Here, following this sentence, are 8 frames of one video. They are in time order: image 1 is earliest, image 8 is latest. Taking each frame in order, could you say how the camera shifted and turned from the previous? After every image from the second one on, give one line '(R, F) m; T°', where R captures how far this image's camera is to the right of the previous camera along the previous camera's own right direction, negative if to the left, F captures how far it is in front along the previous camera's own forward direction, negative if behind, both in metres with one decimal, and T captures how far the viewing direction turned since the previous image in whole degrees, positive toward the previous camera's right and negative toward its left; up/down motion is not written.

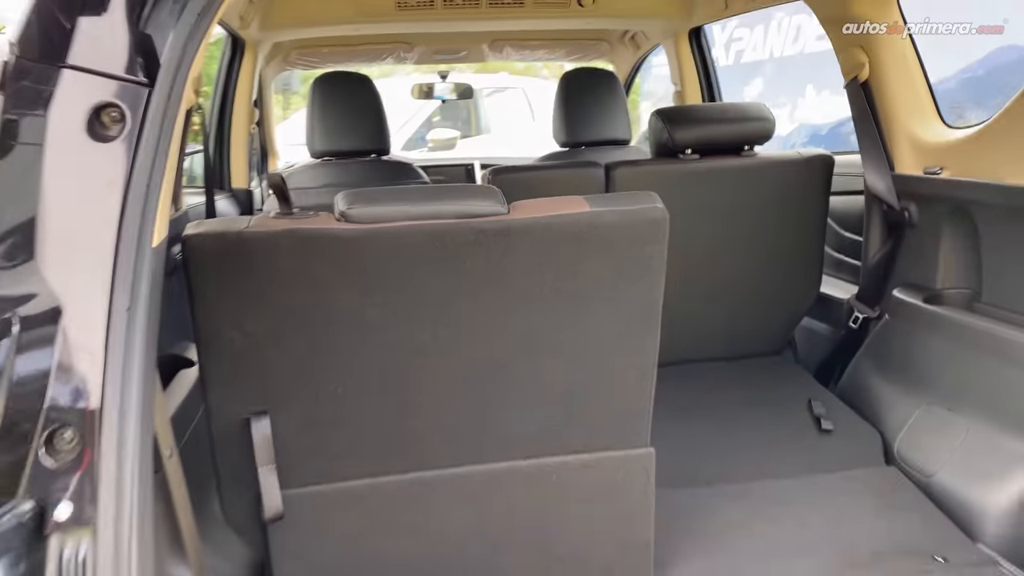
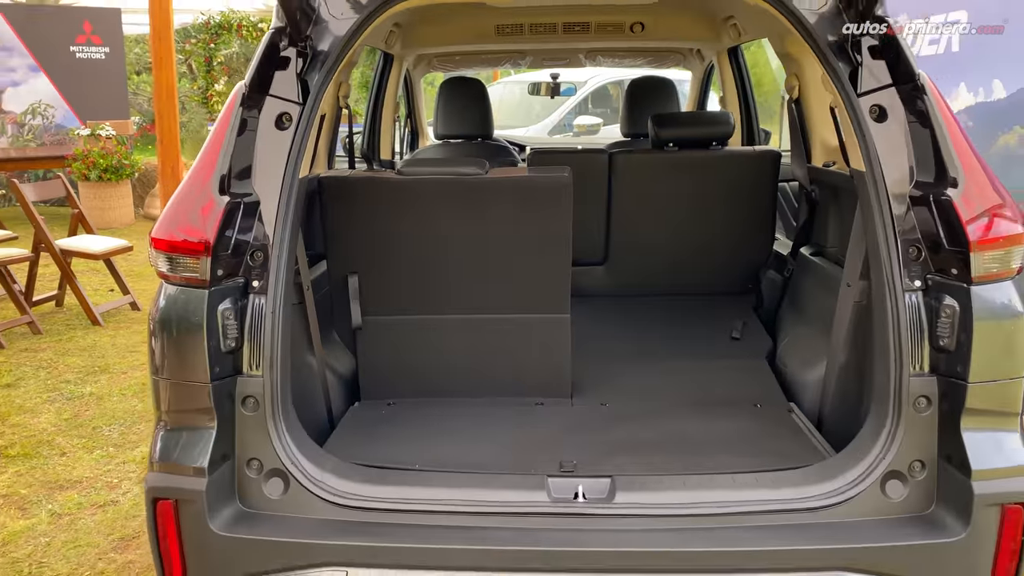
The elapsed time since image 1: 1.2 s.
(+0.4, -0.8) m; -12°
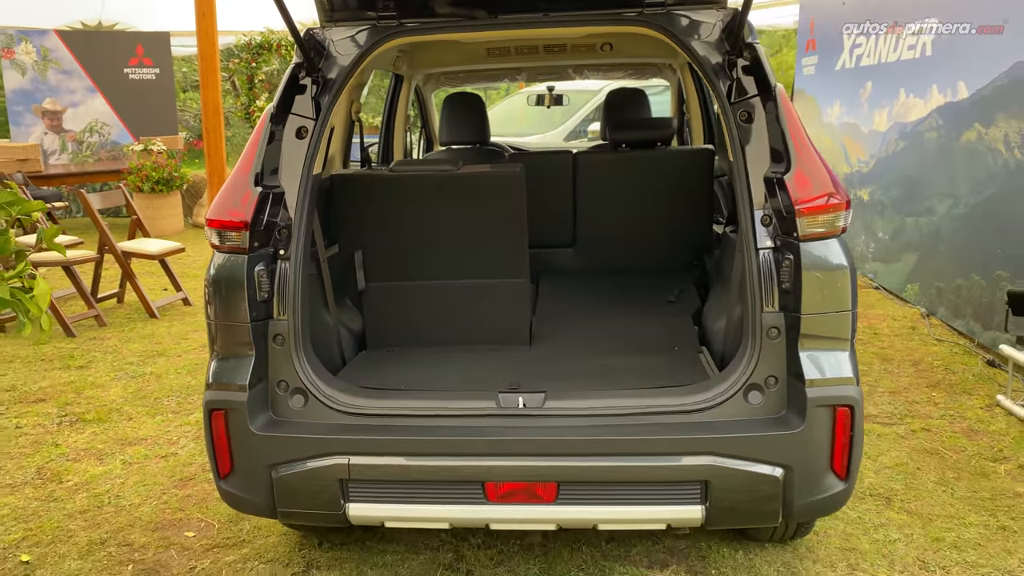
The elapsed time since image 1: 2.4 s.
(+0.2, -0.6) m; -3°
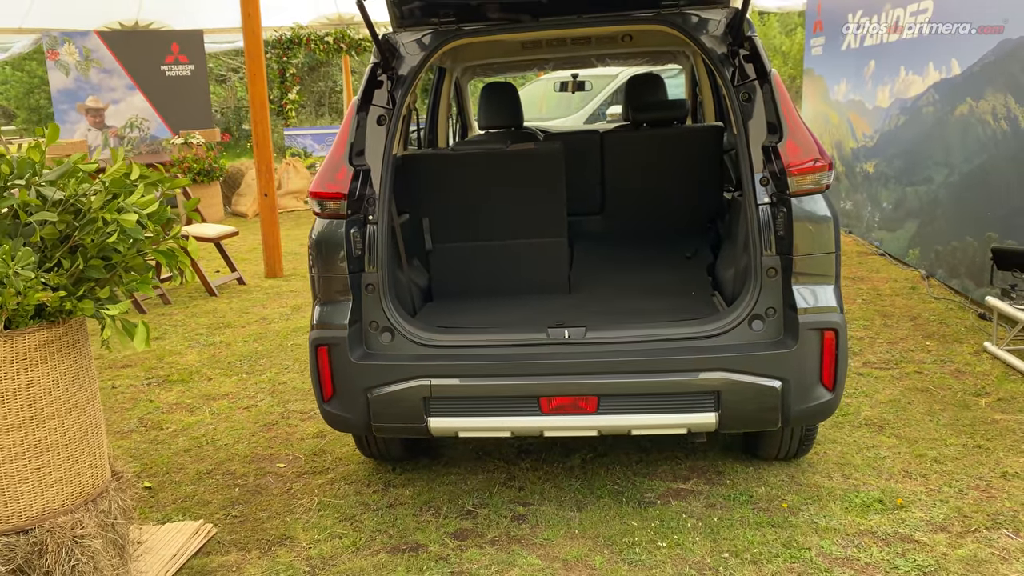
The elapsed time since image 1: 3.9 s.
(-0.1, -0.5) m; -1°
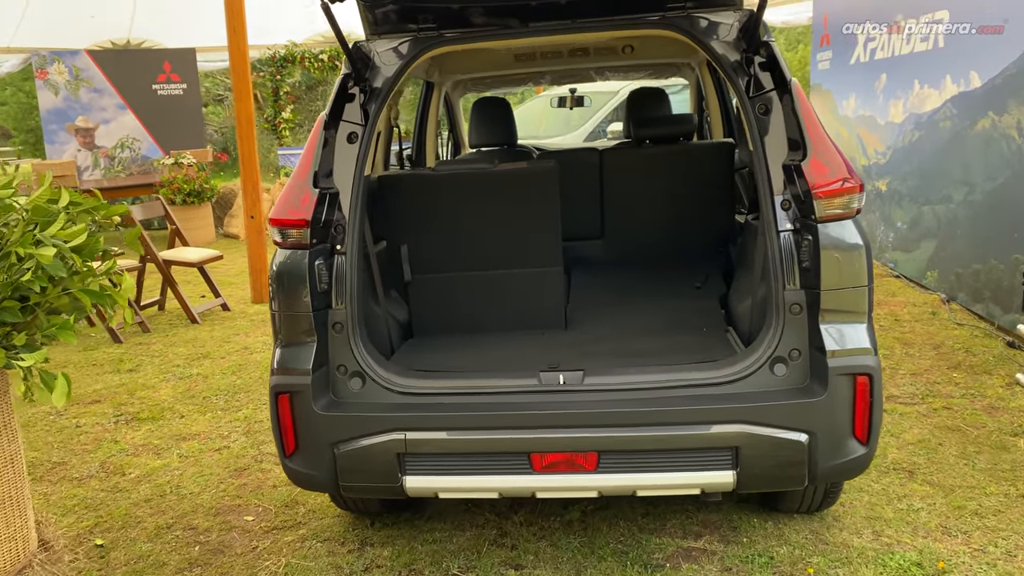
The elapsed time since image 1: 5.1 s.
(0.0, +0.3) m; 0°
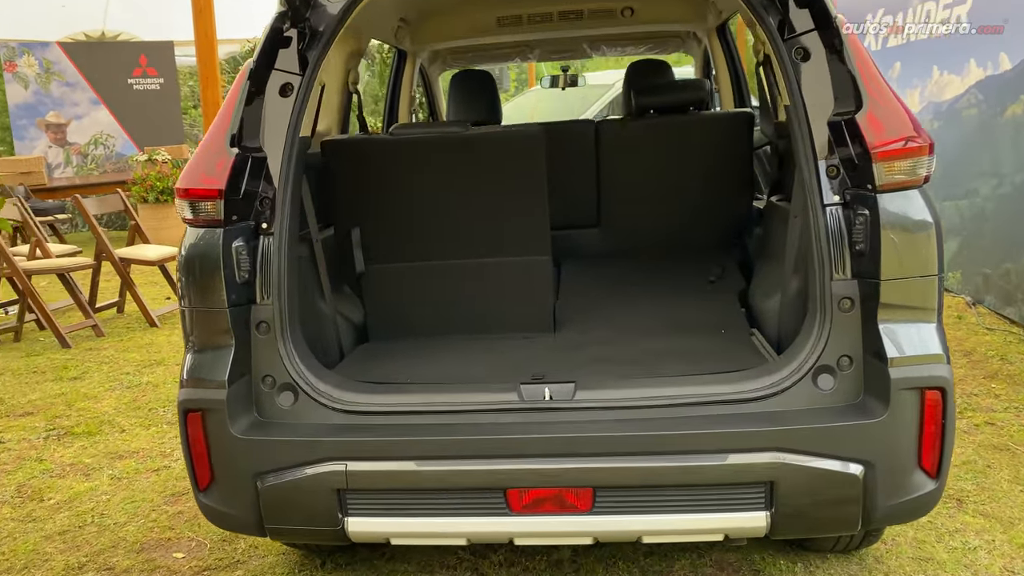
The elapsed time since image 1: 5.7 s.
(0.0, +0.5) m; 0°
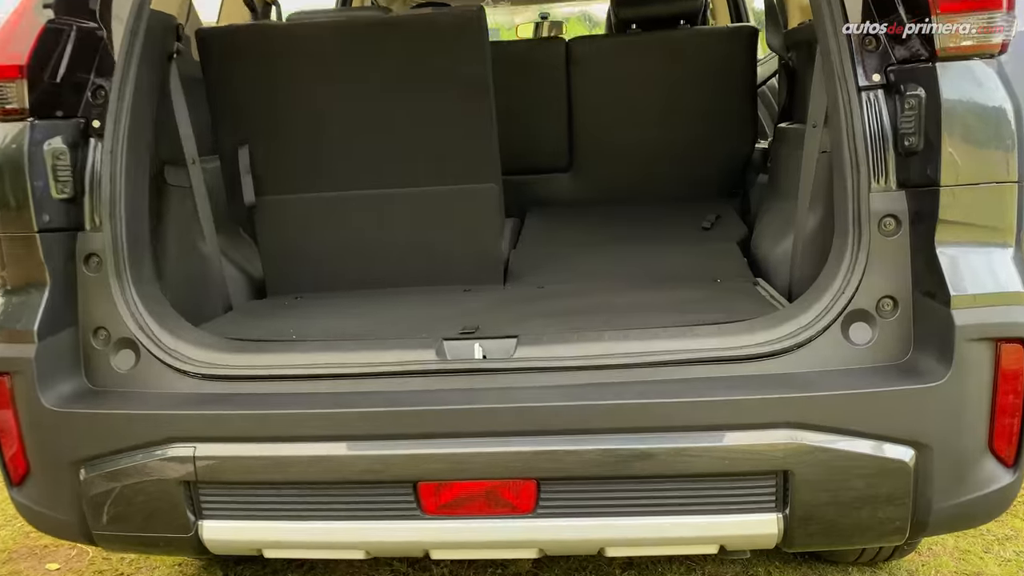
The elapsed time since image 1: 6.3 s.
(+0.1, +0.5) m; 0°
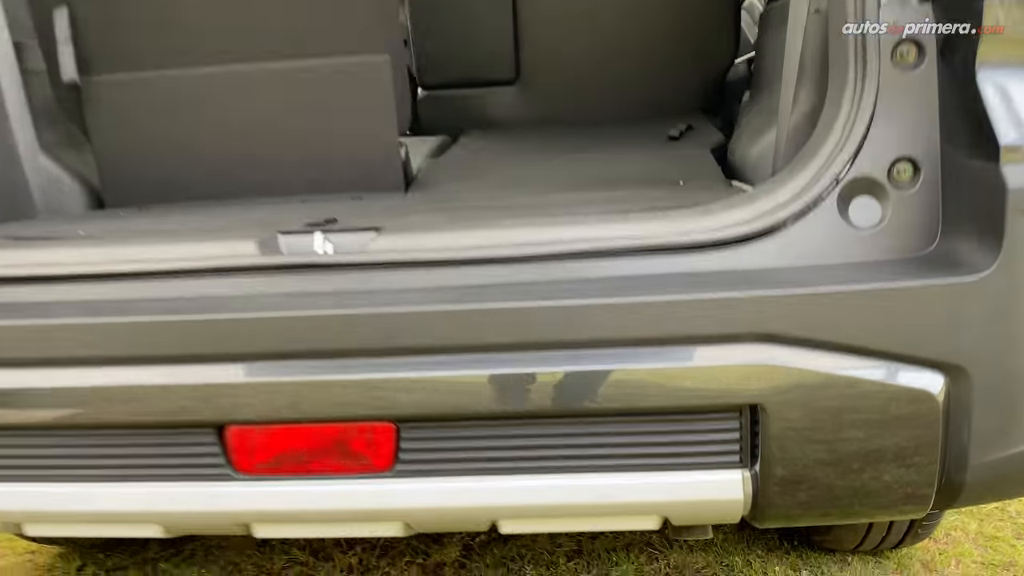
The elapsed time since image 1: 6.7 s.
(+0.2, +0.4) m; 0°
